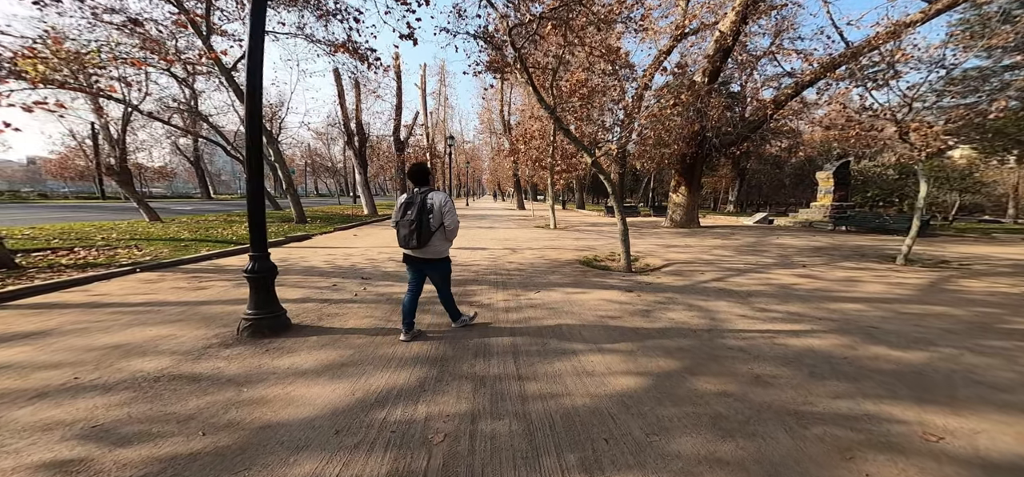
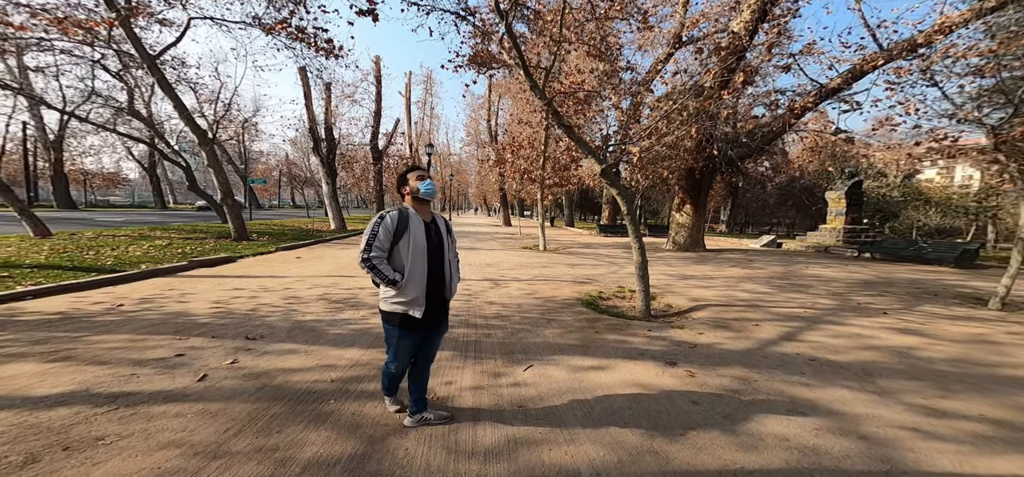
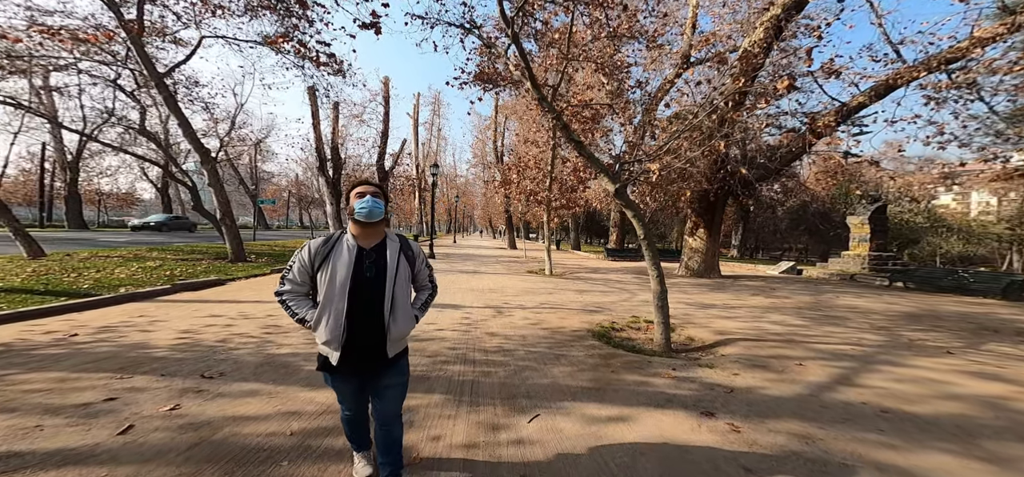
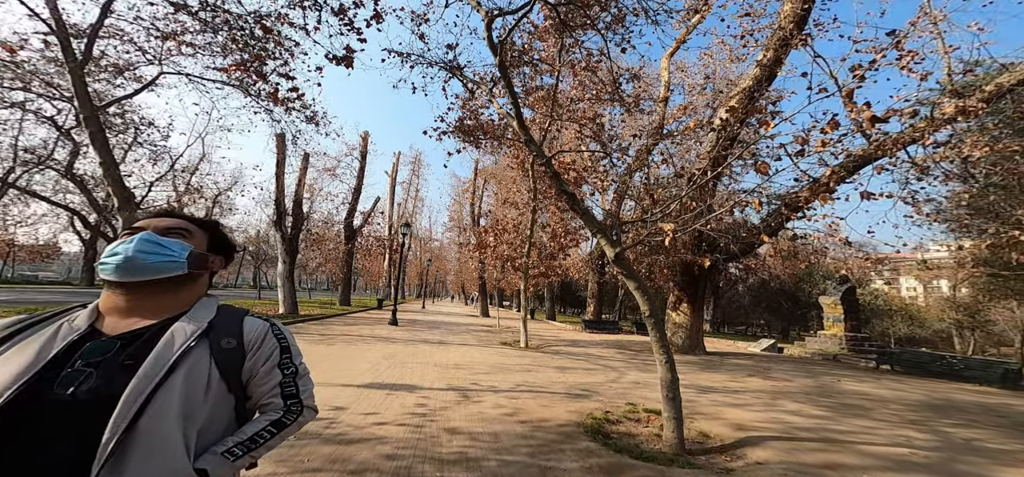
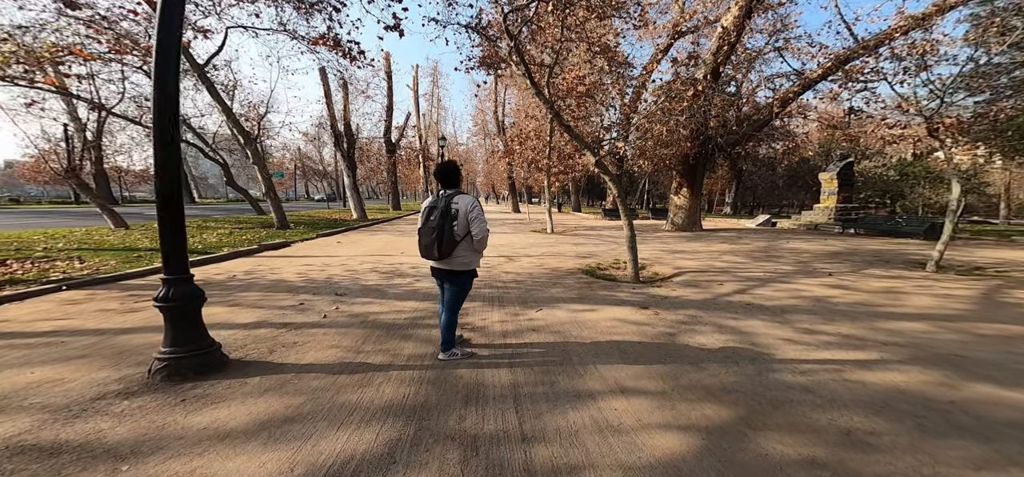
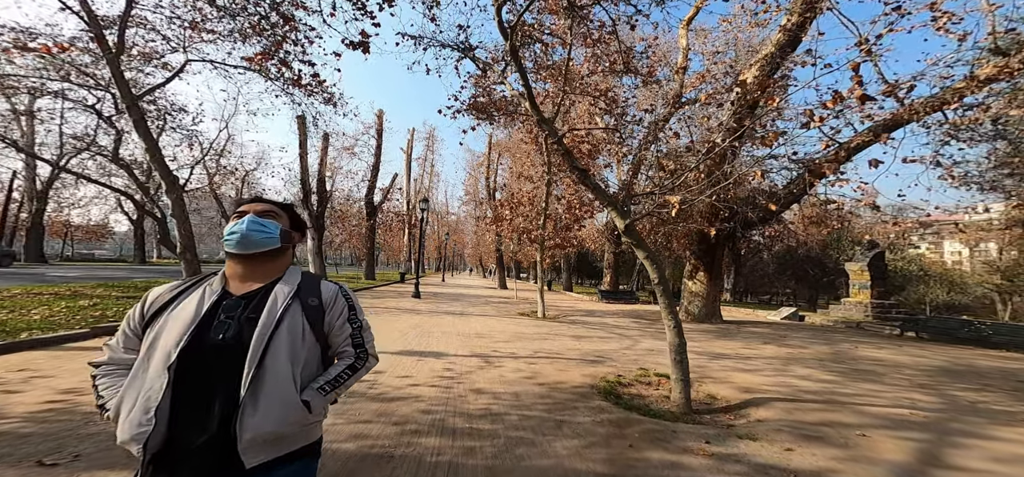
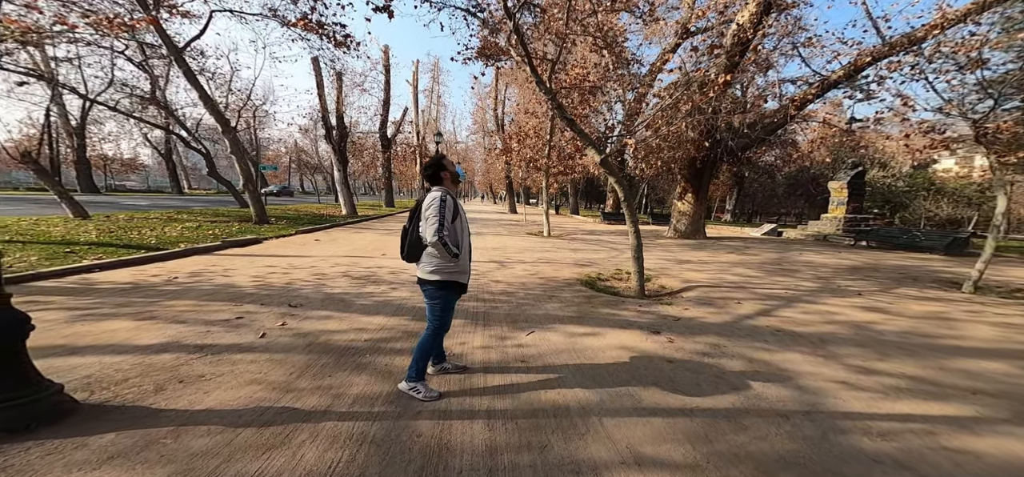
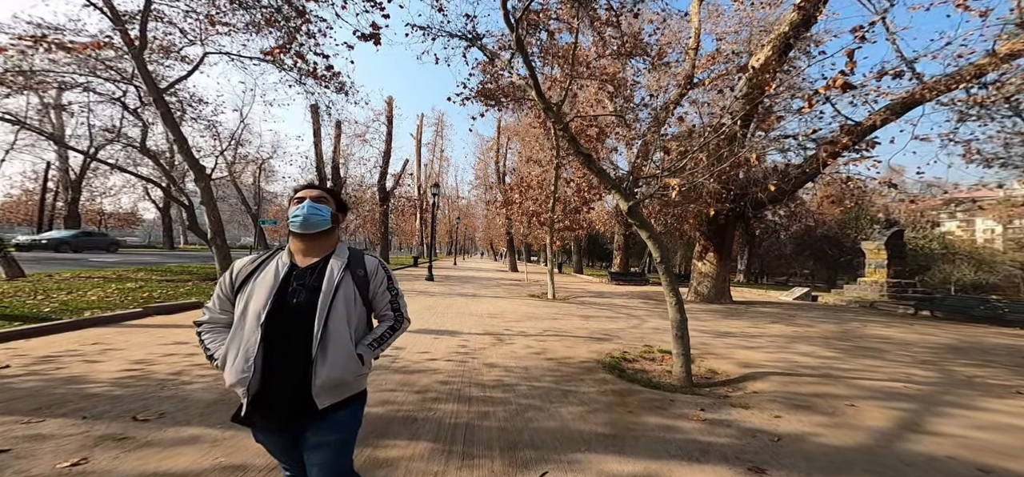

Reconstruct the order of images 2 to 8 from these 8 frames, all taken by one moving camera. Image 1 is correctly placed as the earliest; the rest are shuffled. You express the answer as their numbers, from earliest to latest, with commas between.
5, 7, 2, 3, 8, 6, 4
